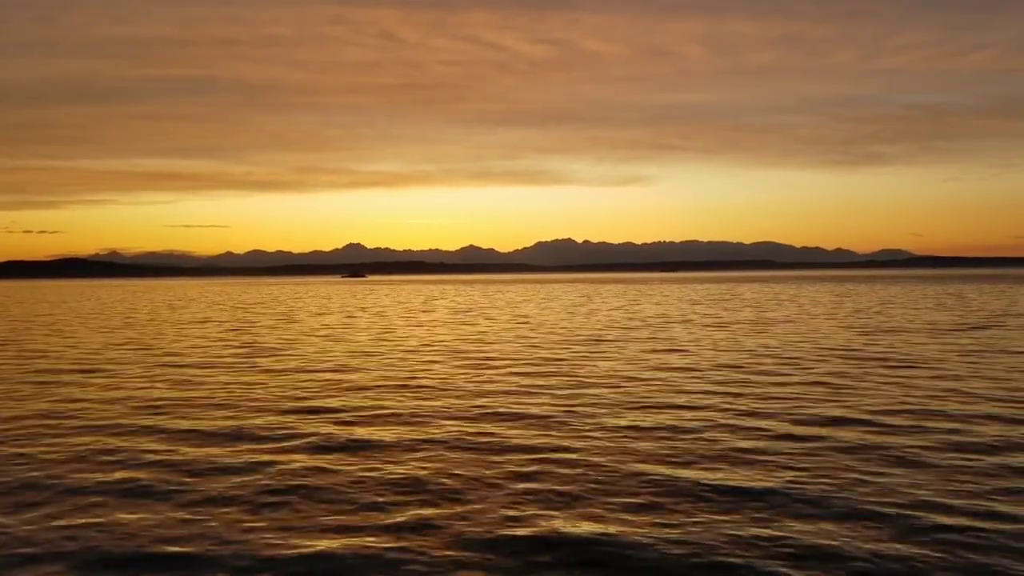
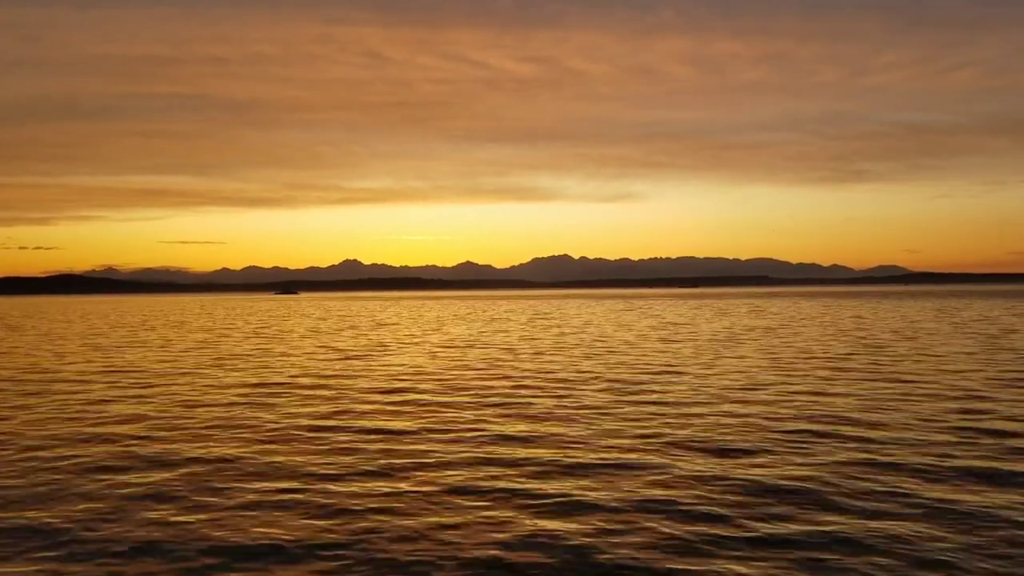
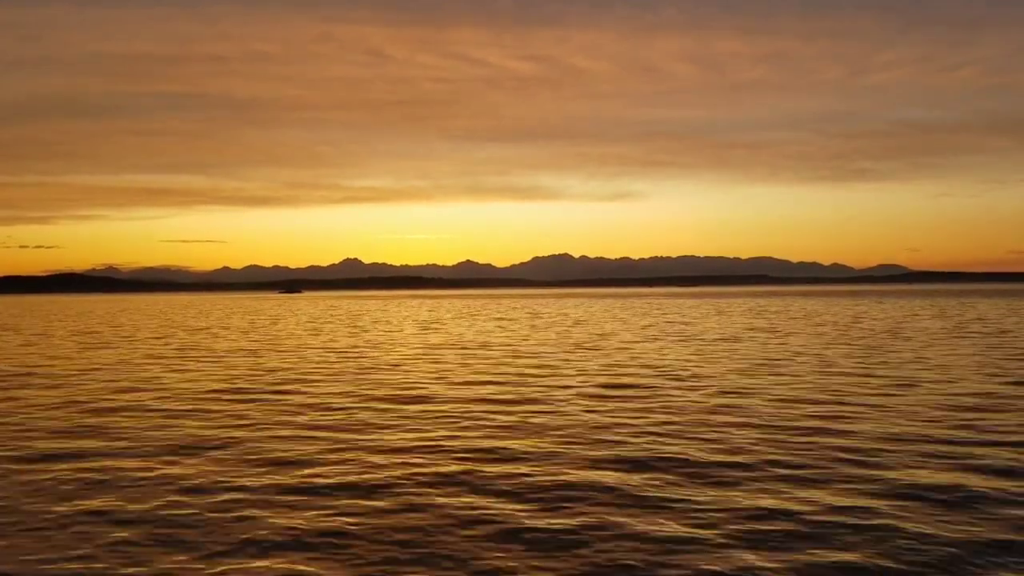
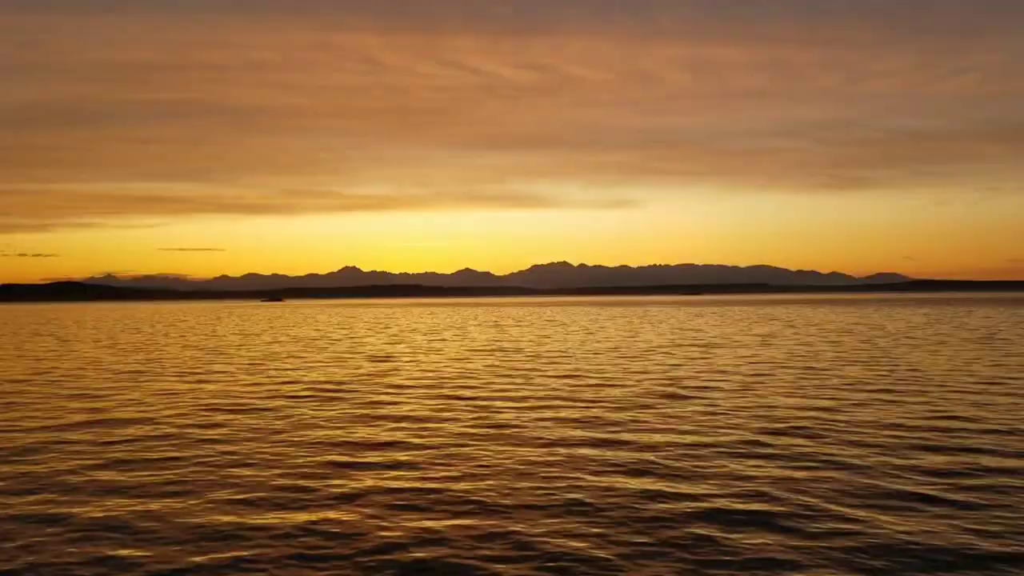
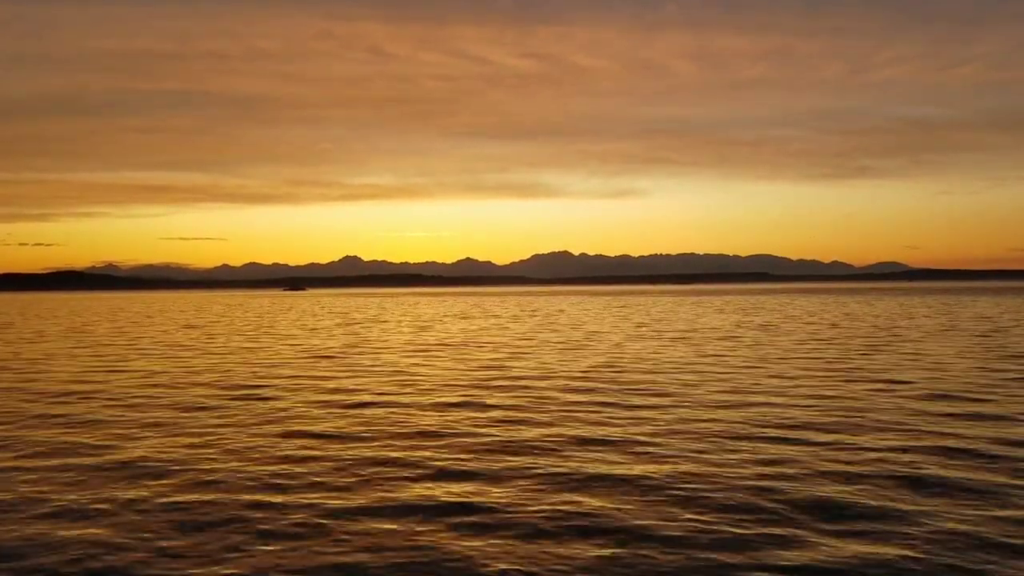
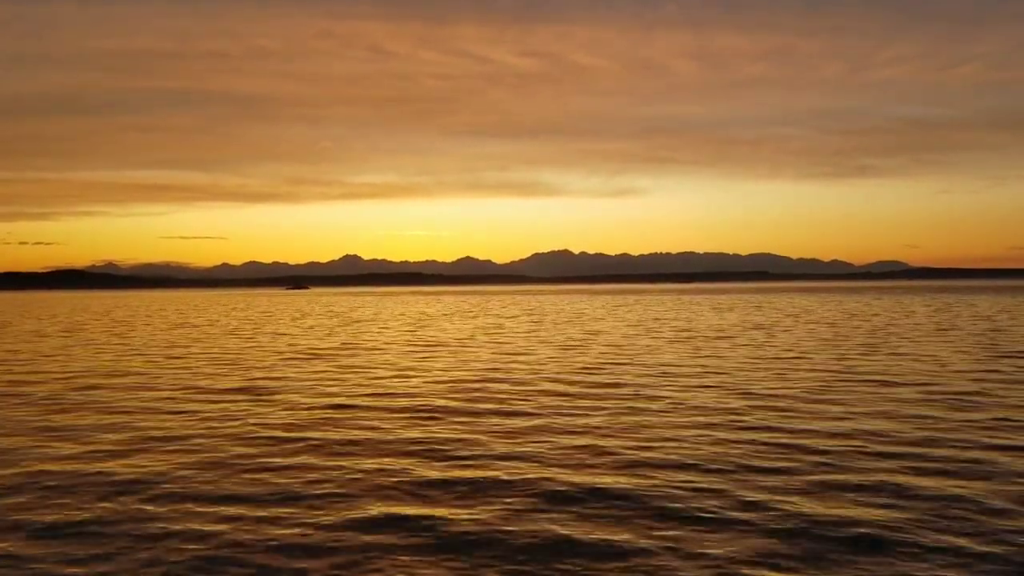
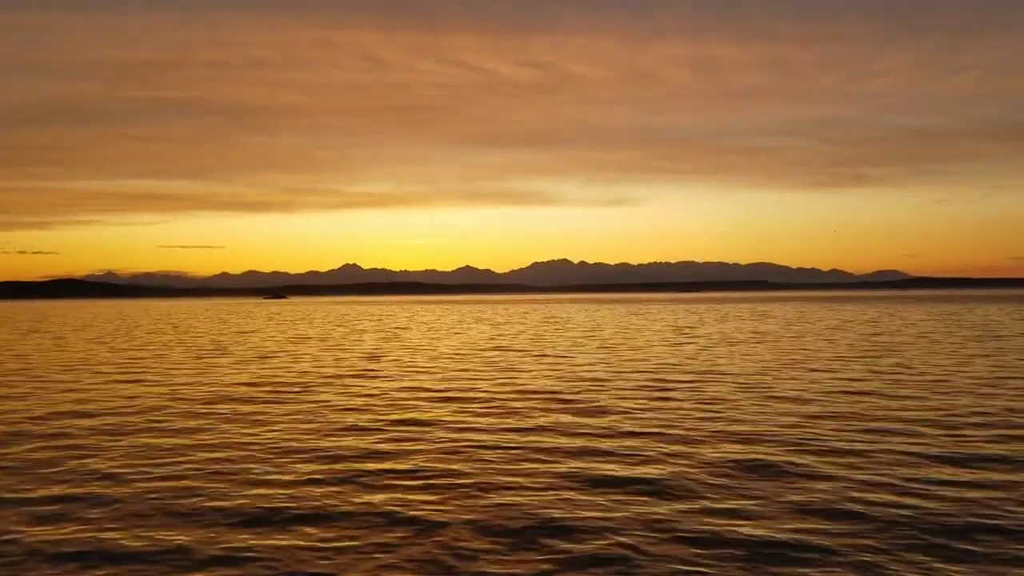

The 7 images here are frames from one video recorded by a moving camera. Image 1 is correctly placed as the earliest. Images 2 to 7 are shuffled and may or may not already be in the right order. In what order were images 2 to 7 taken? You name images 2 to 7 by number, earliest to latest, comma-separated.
4, 7, 2, 3, 5, 6
